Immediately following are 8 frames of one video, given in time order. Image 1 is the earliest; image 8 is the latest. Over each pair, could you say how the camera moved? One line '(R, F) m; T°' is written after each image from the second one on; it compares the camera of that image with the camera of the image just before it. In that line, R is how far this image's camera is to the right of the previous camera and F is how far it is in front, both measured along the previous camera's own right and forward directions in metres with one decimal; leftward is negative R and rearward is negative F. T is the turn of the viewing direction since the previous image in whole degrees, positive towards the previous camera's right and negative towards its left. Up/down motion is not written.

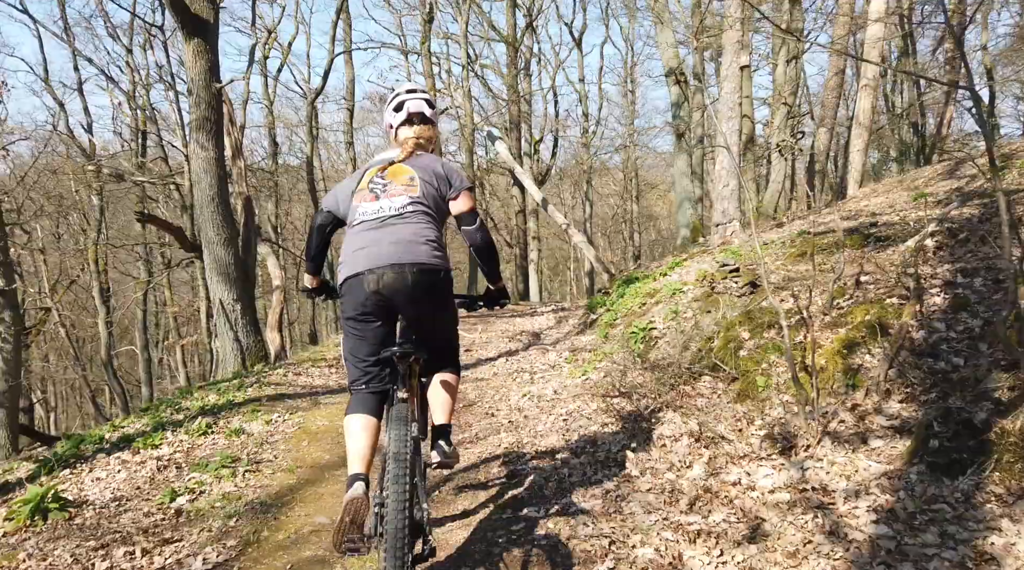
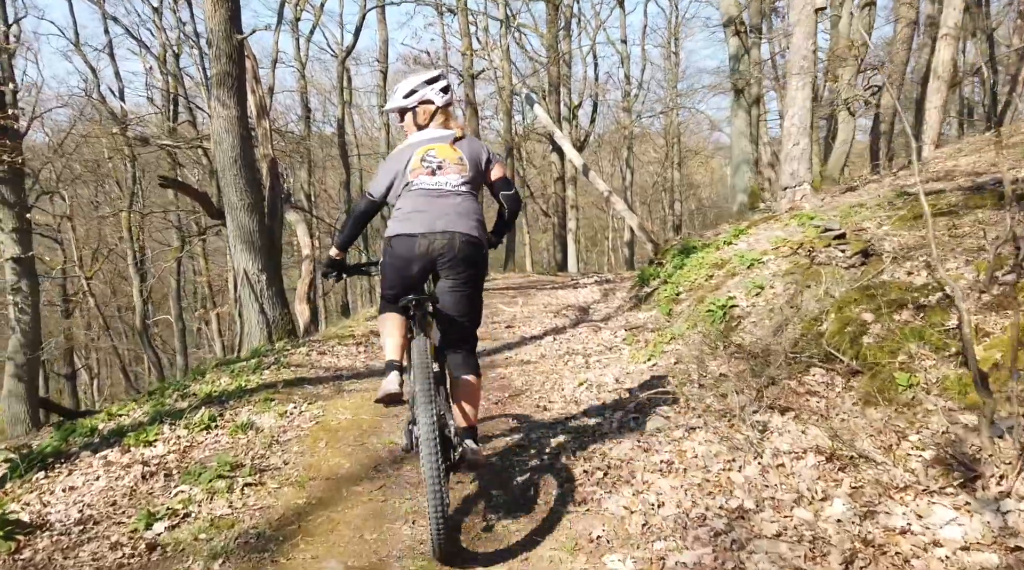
(-0.1, +1.1) m; -2°
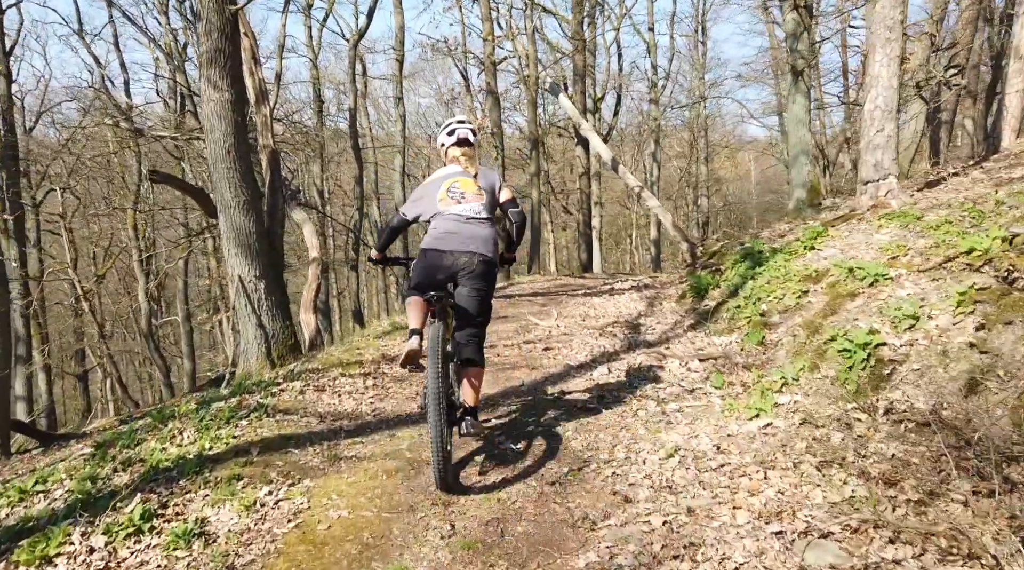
(-0.2, +1.7) m; -1°
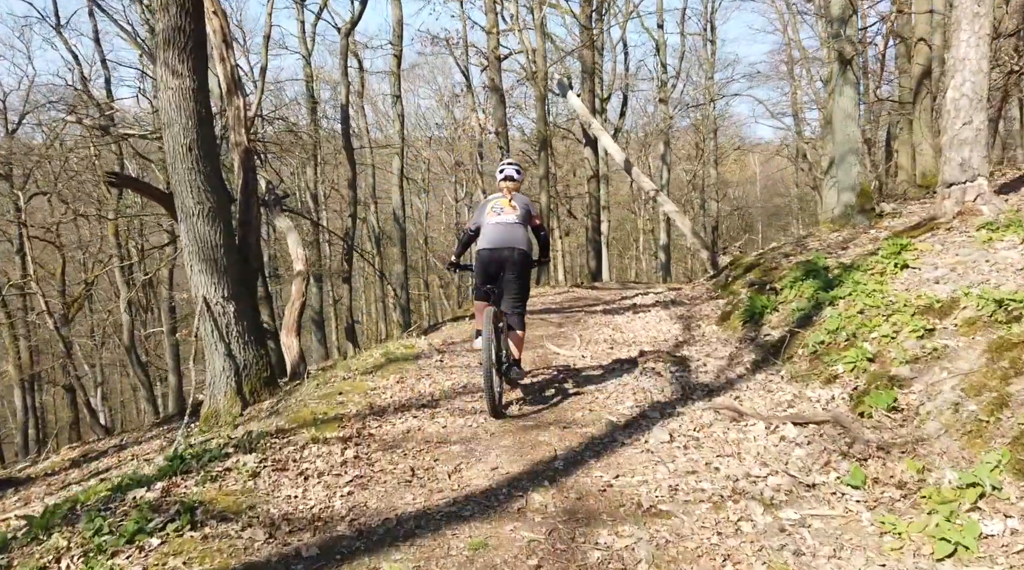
(-0.2, +1.8) m; 0°
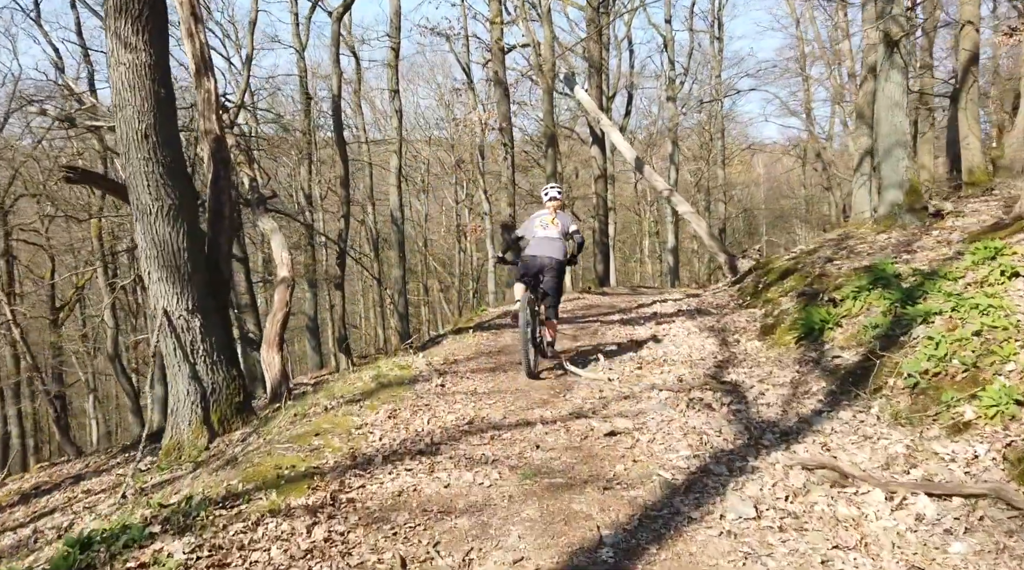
(-0.1, +1.4) m; 0°
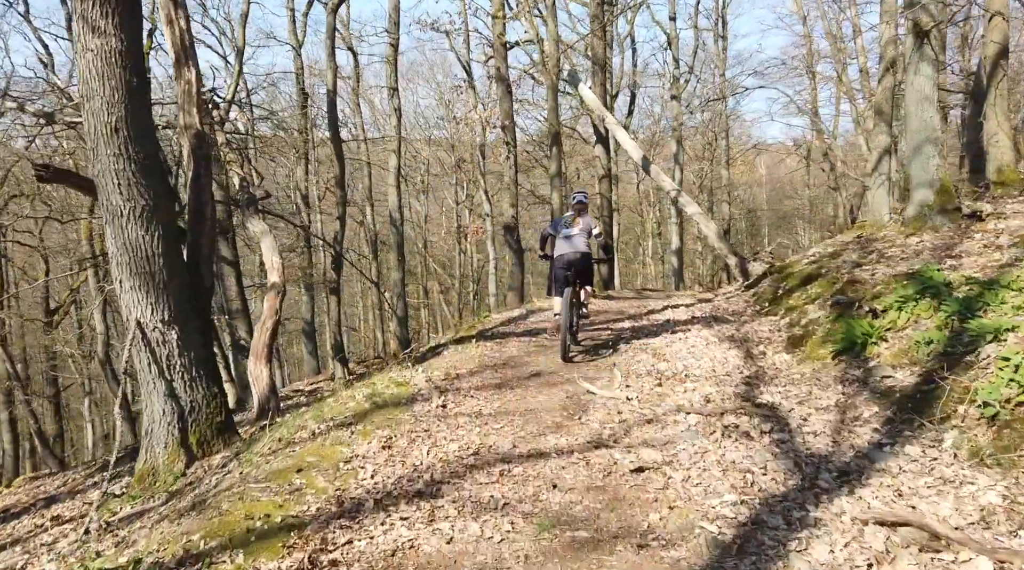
(-0.1, +0.7) m; 0°
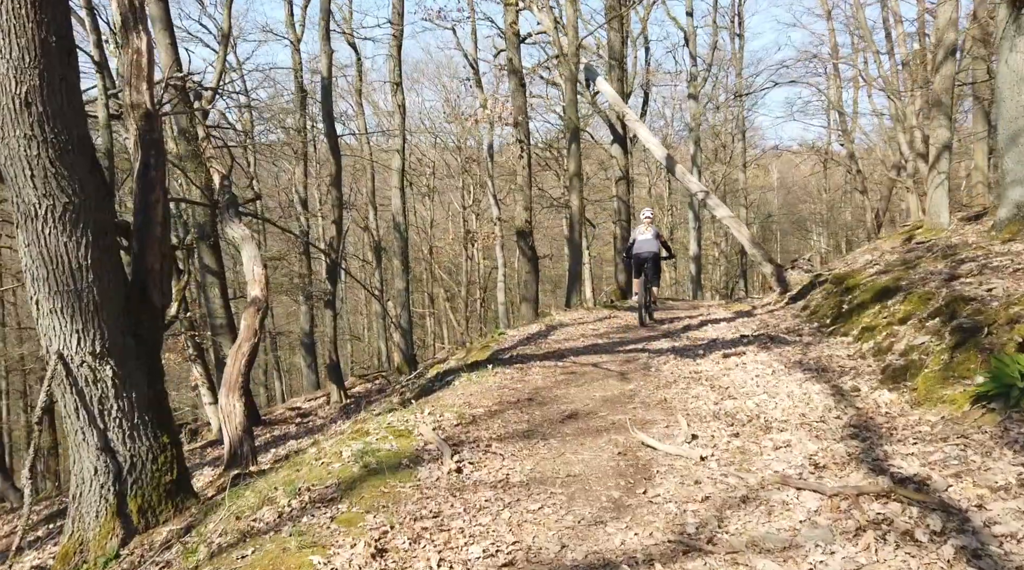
(-0.2, +1.7) m; 0°
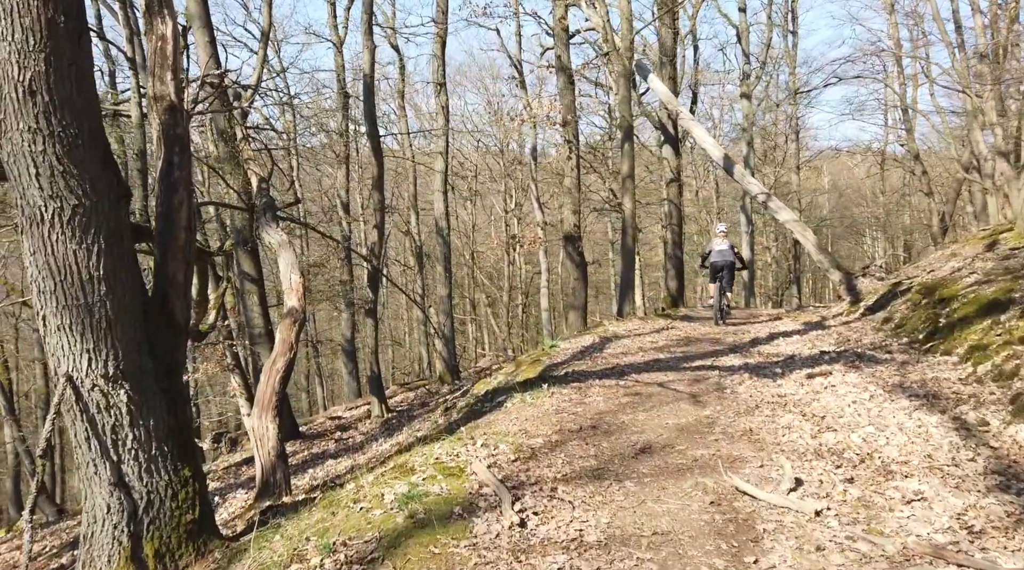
(-0.2, +0.9) m; -3°
